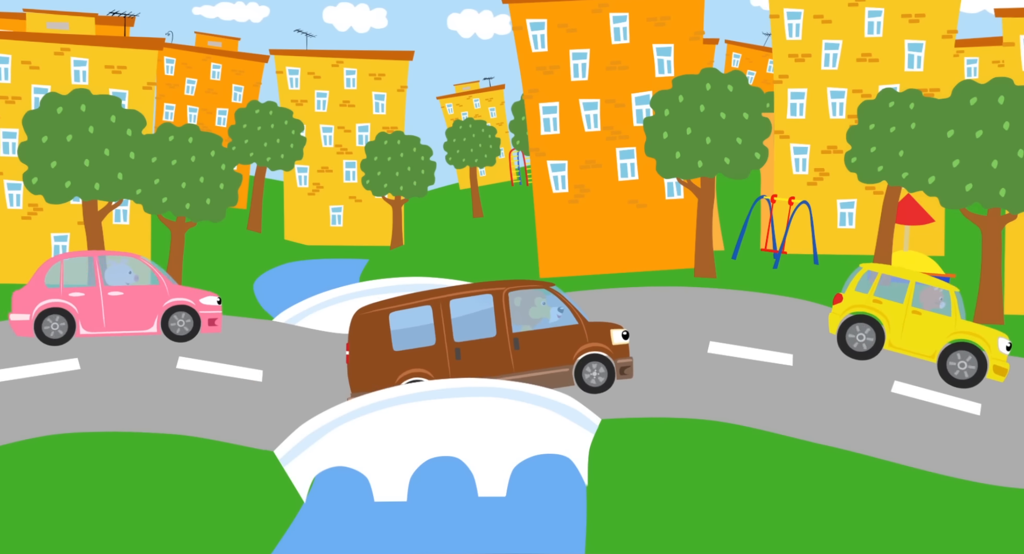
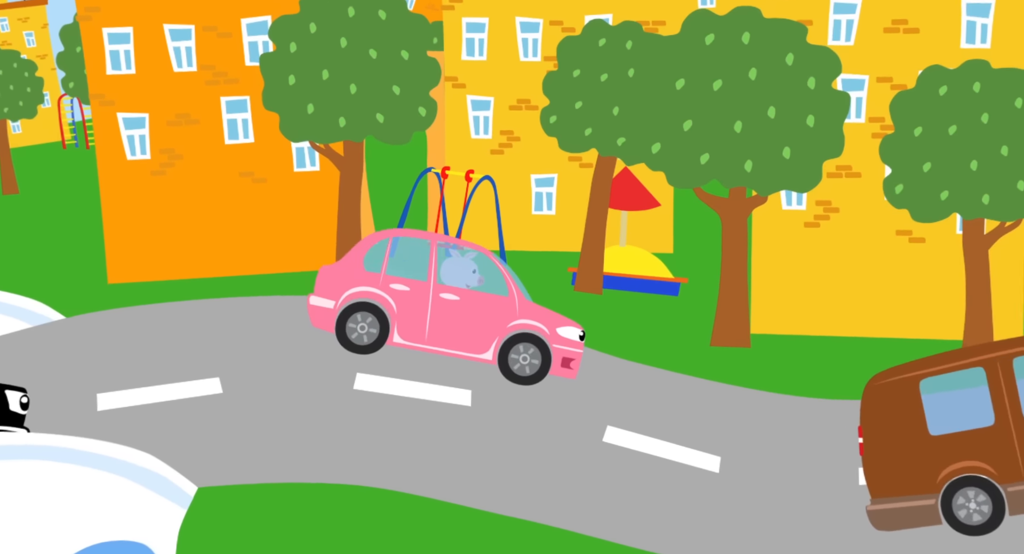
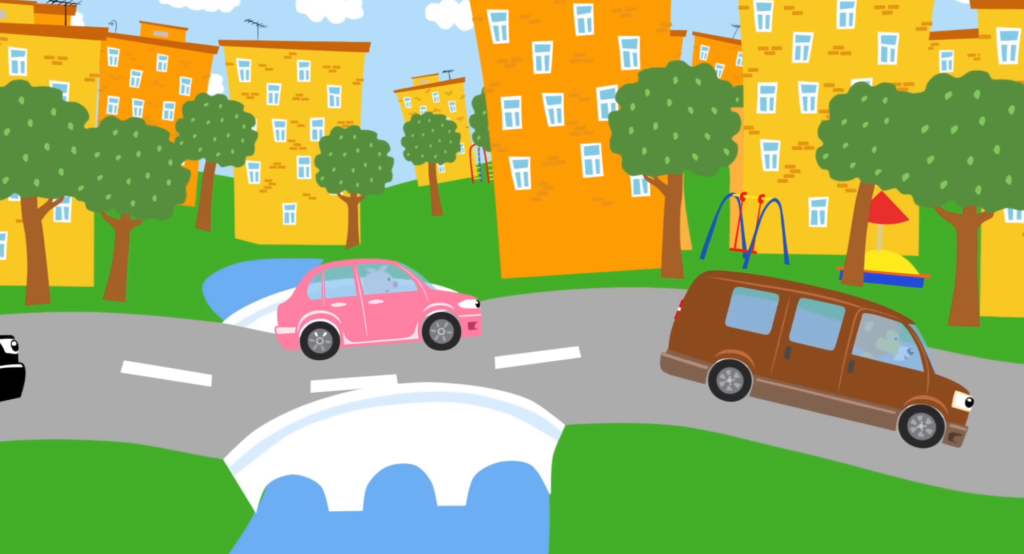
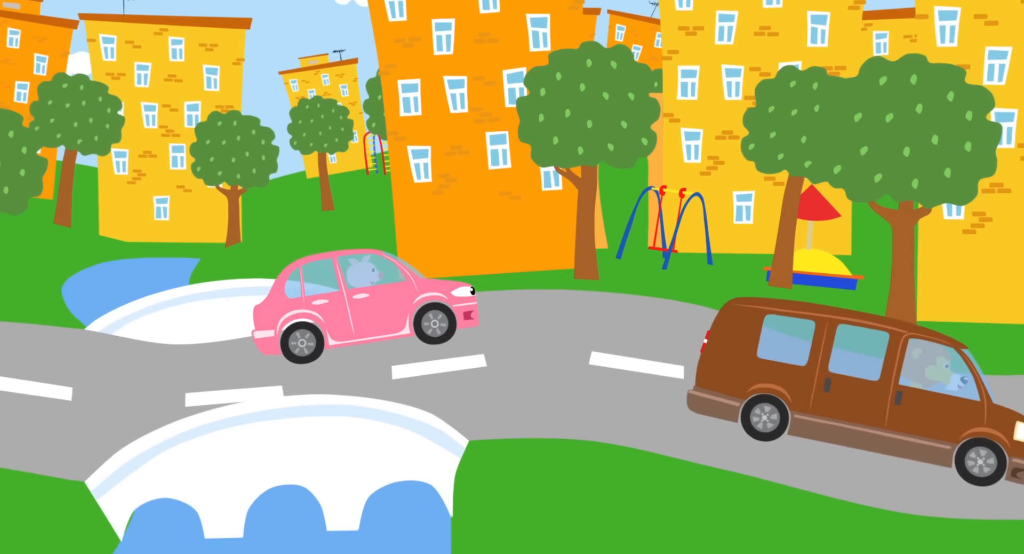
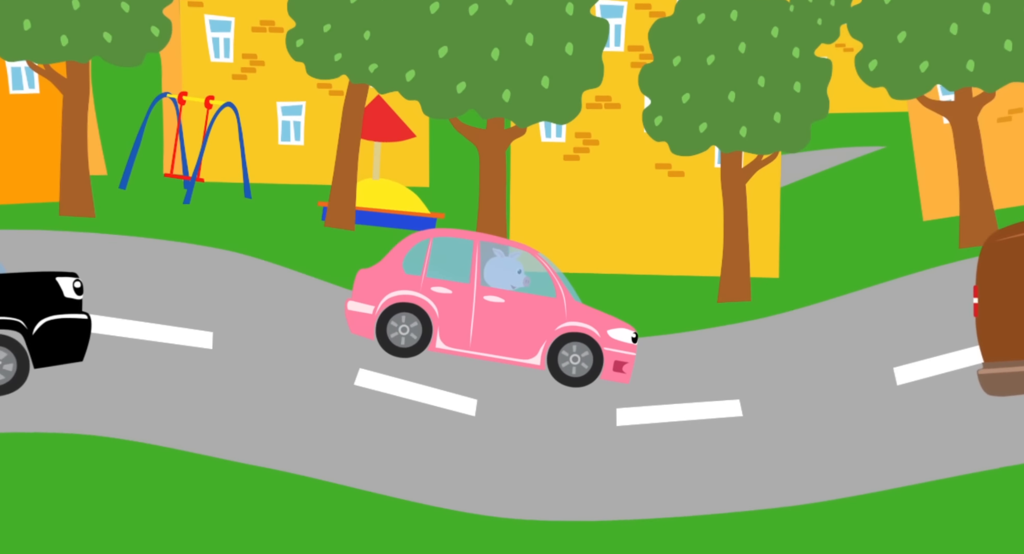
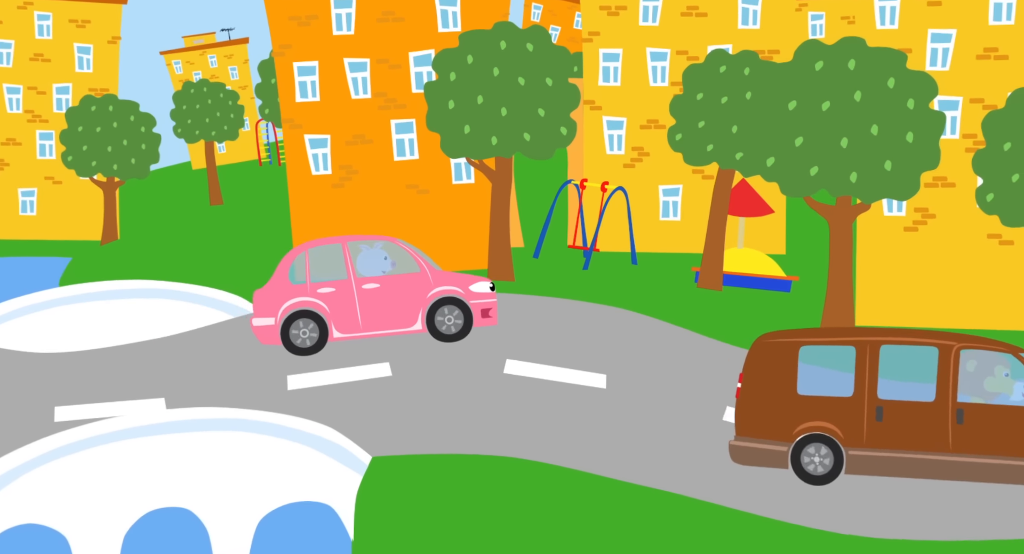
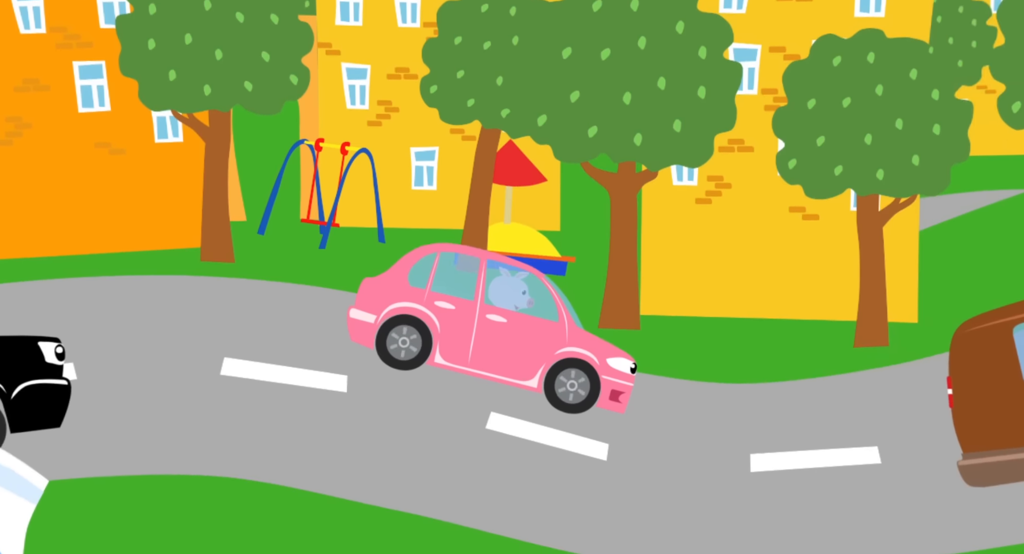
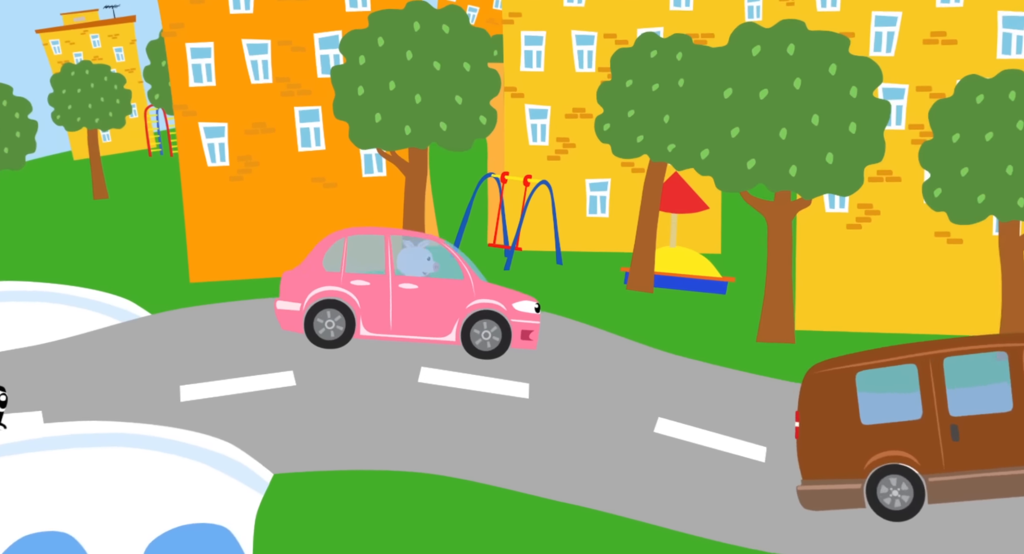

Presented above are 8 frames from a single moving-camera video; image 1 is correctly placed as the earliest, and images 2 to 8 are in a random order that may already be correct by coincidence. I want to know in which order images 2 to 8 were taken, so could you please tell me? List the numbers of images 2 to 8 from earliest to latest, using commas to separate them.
3, 4, 6, 8, 2, 7, 5
